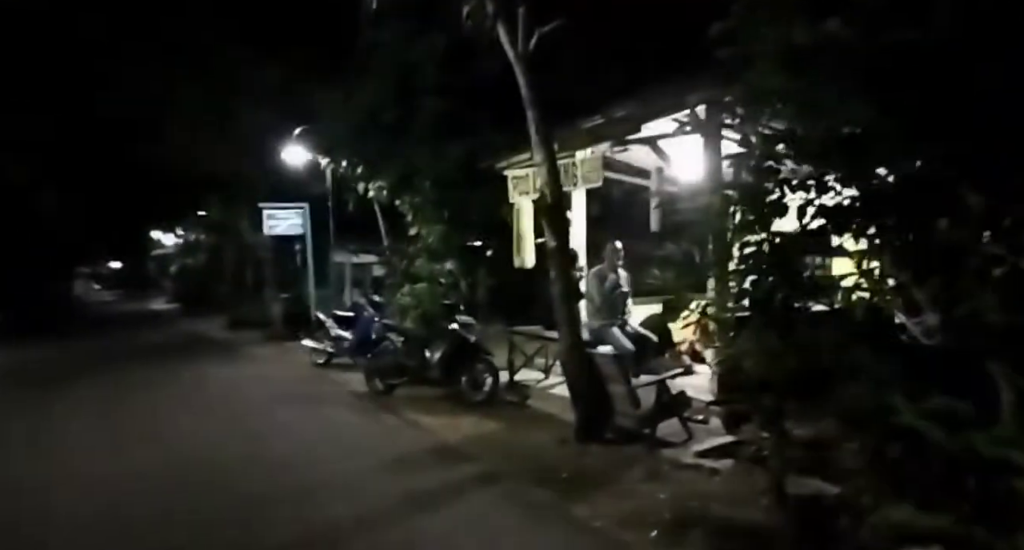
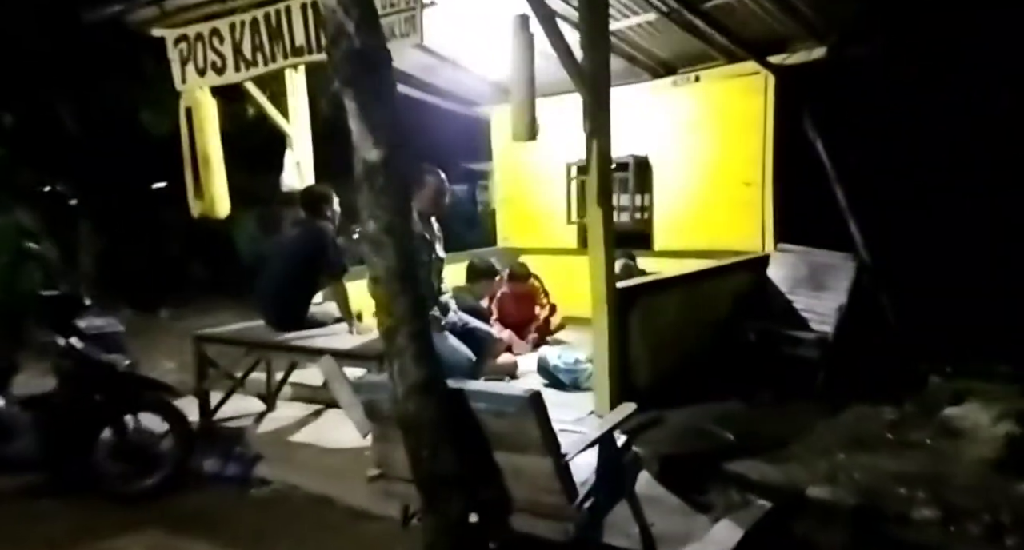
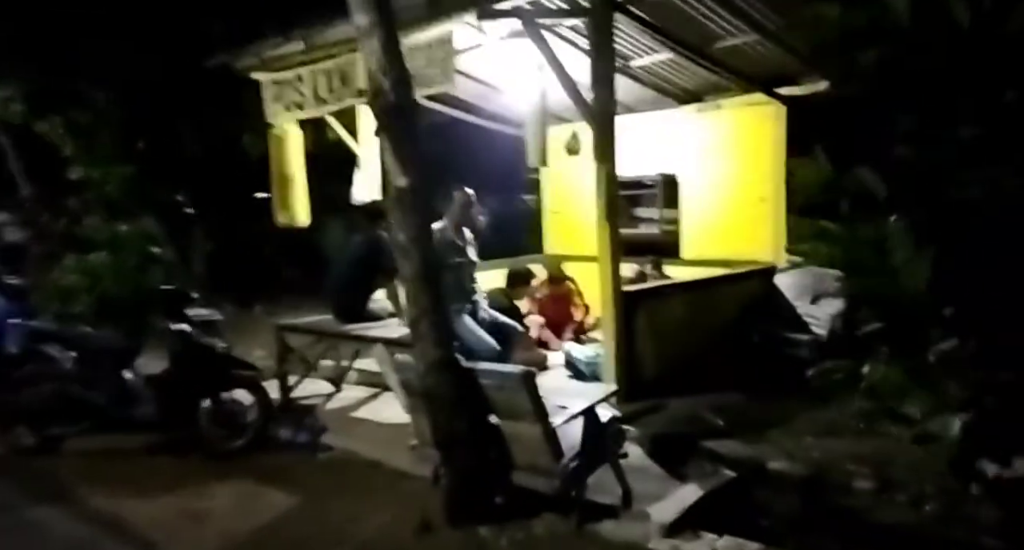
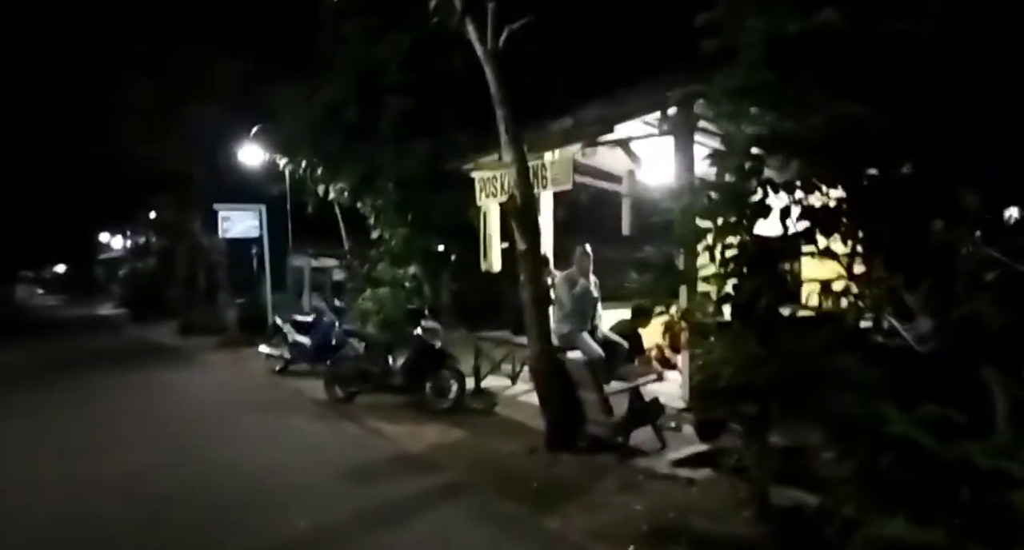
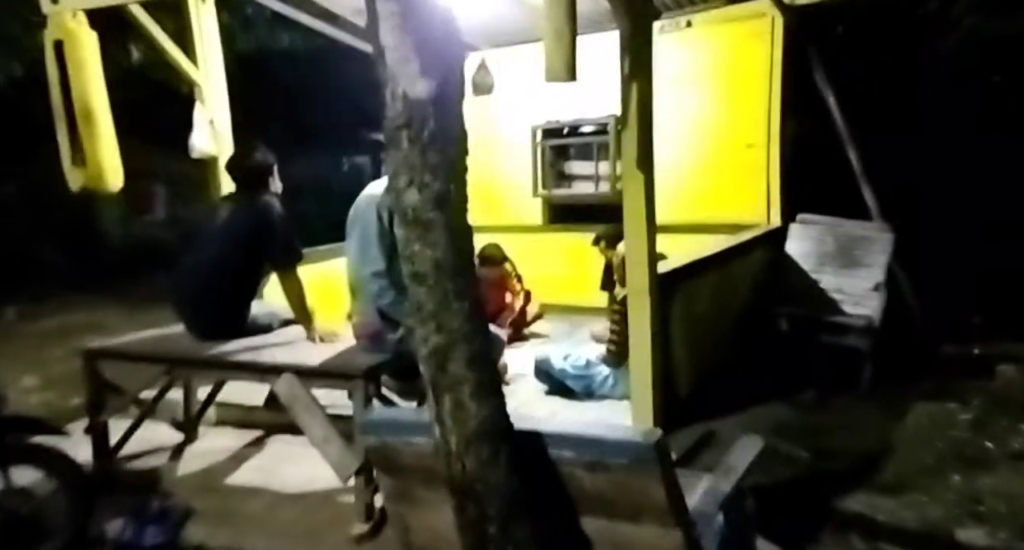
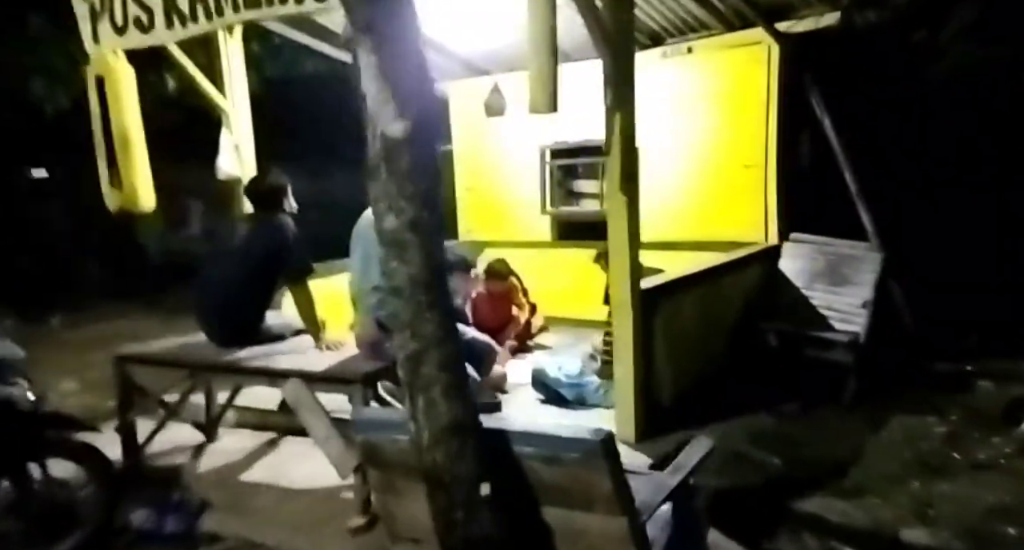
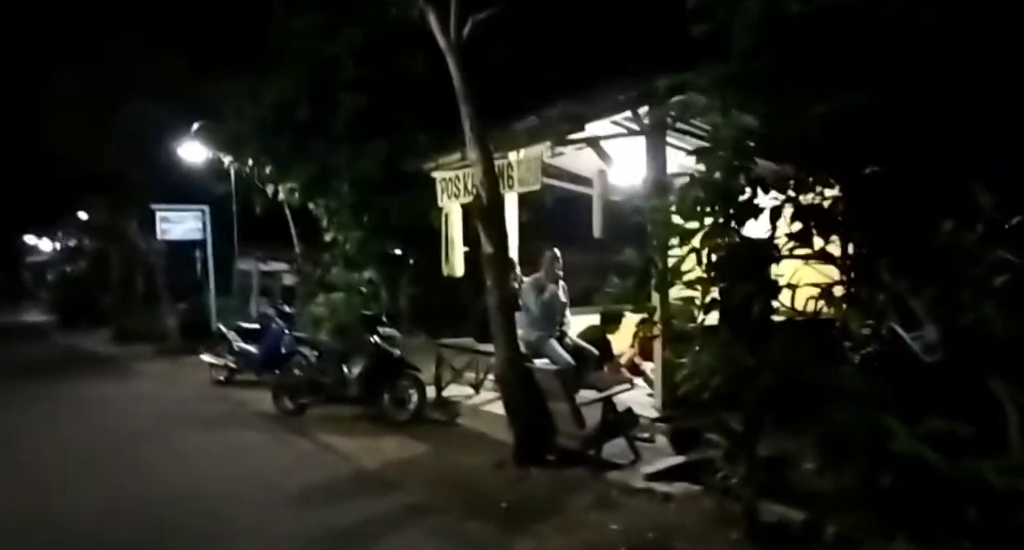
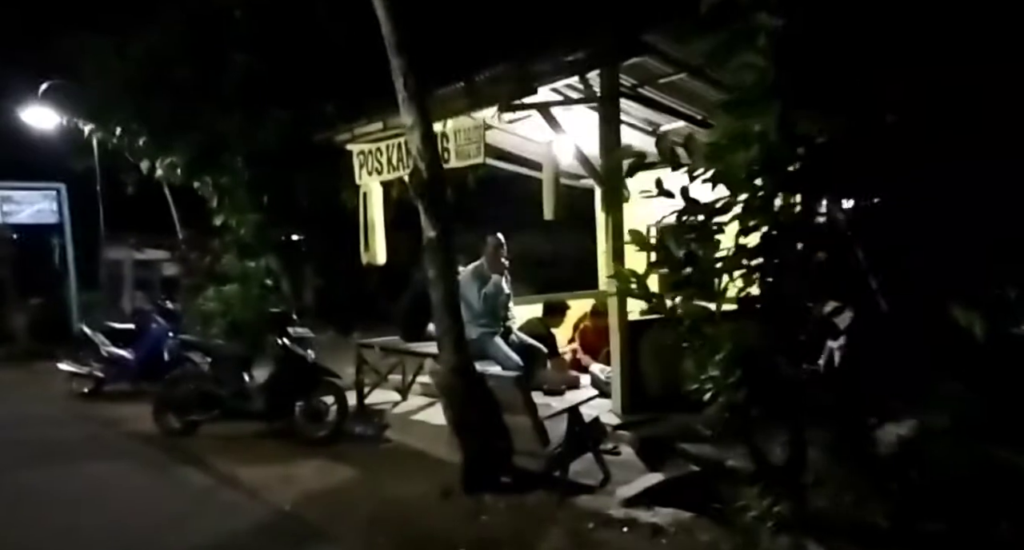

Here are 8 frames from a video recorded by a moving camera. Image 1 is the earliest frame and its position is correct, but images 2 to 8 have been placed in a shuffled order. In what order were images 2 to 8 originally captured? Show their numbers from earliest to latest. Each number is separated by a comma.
4, 7, 8, 3, 2, 6, 5
